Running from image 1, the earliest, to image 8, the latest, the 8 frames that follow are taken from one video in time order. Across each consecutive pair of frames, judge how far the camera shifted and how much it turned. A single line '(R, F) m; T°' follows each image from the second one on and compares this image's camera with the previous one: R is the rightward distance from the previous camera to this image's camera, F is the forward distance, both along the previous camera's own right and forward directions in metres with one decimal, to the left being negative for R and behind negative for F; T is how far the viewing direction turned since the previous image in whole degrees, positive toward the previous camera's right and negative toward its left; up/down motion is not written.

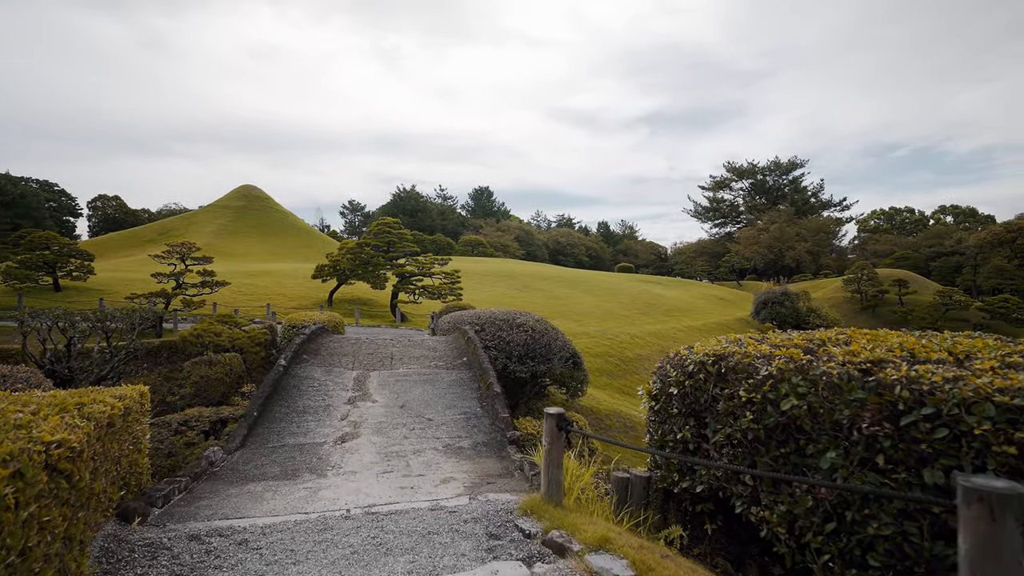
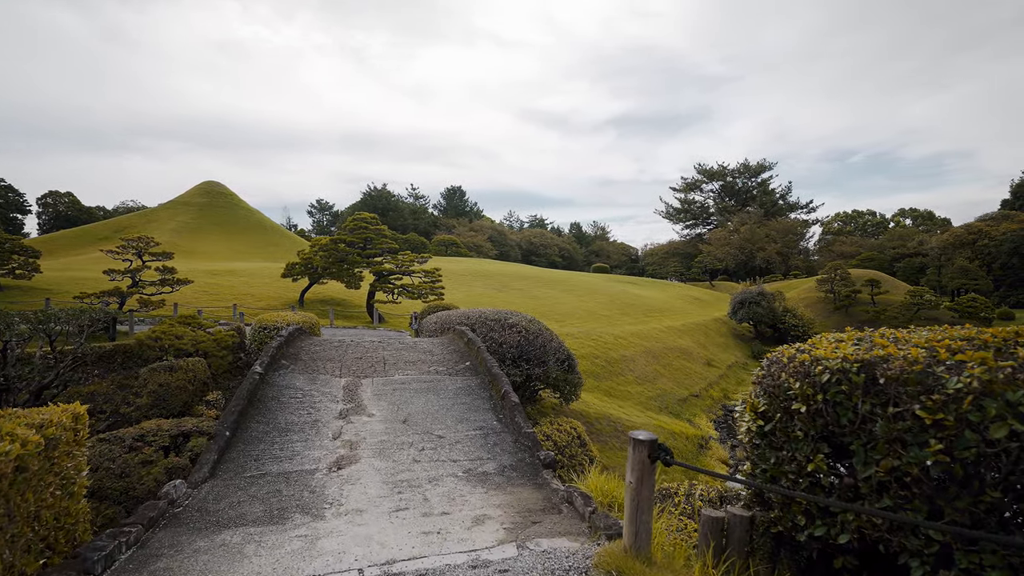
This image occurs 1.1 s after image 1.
(-0.4, +0.5) m; +3°
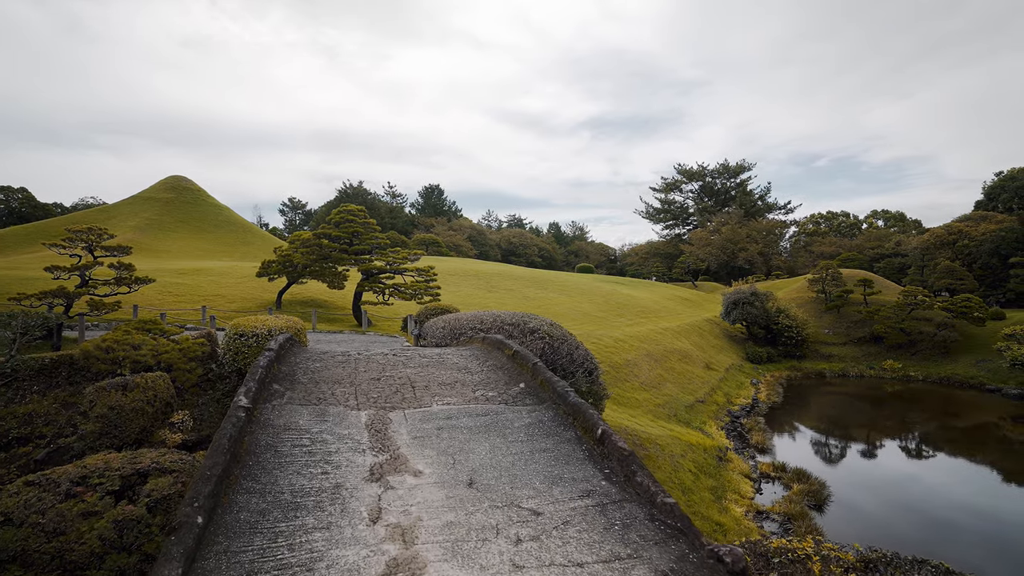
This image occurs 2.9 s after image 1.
(-0.7, +1.1) m; +3°
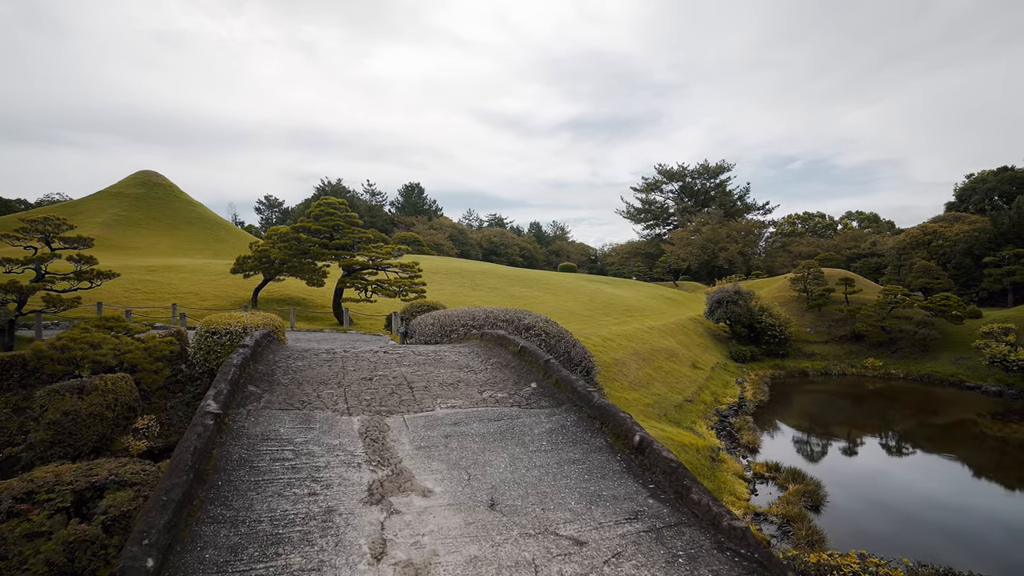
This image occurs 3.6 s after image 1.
(-0.2, +0.4) m; +2°
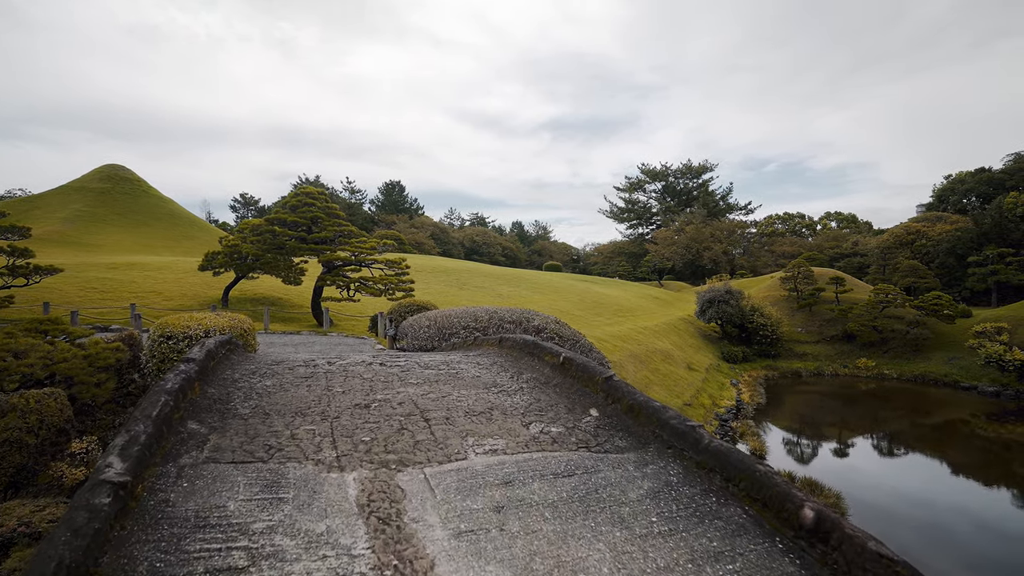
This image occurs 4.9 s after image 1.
(-0.4, +0.9) m; +2°
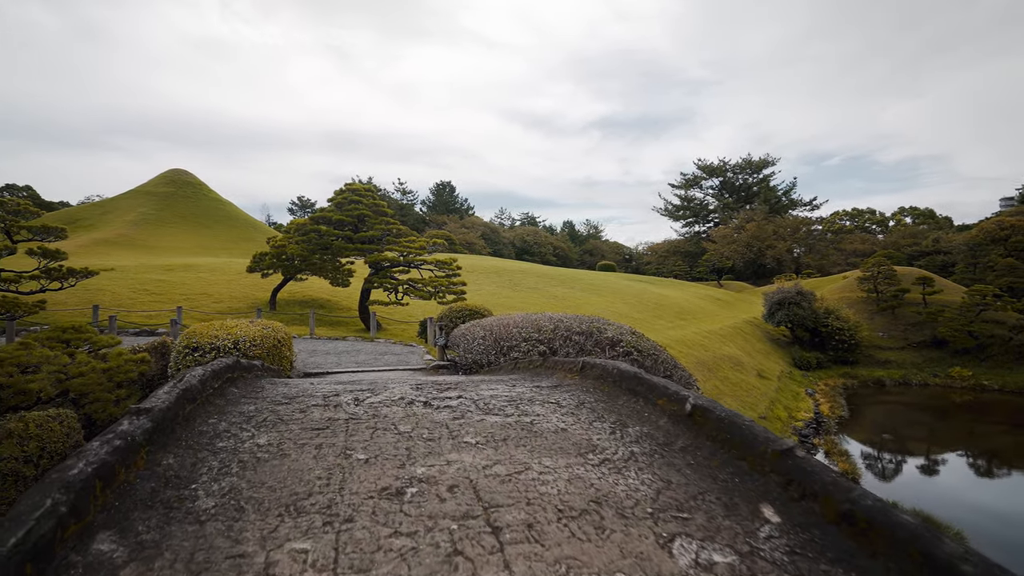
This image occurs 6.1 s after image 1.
(-0.2, +0.9) m; -6°
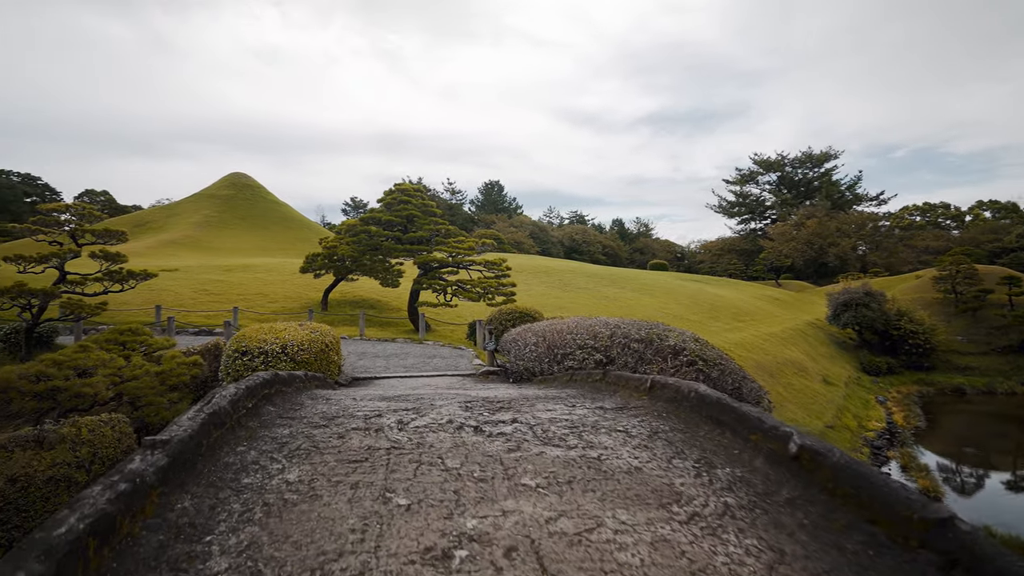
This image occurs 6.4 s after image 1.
(-0.1, +0.3) m; -6°
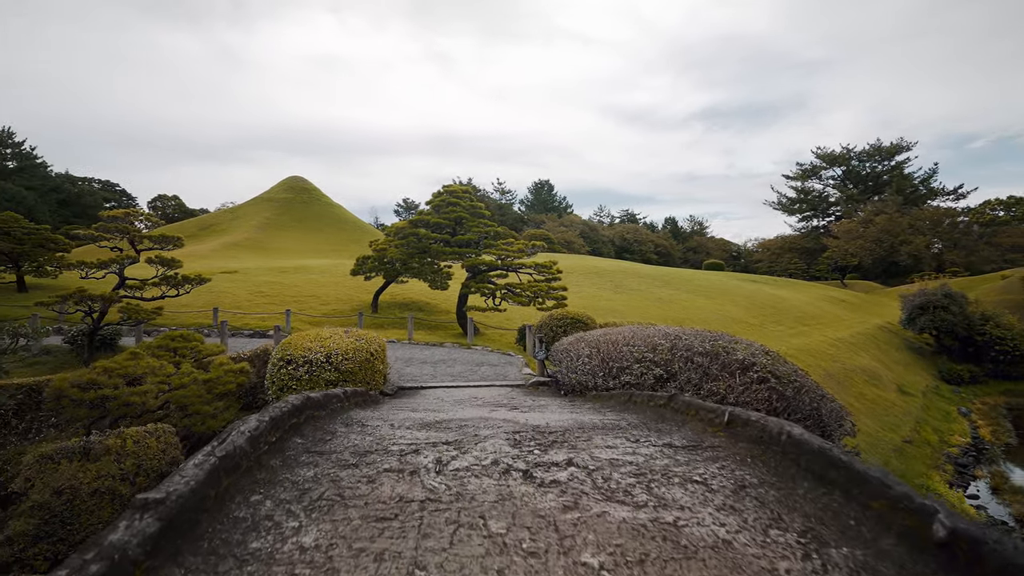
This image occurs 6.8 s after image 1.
(0.0, +0.3) m; -6°
